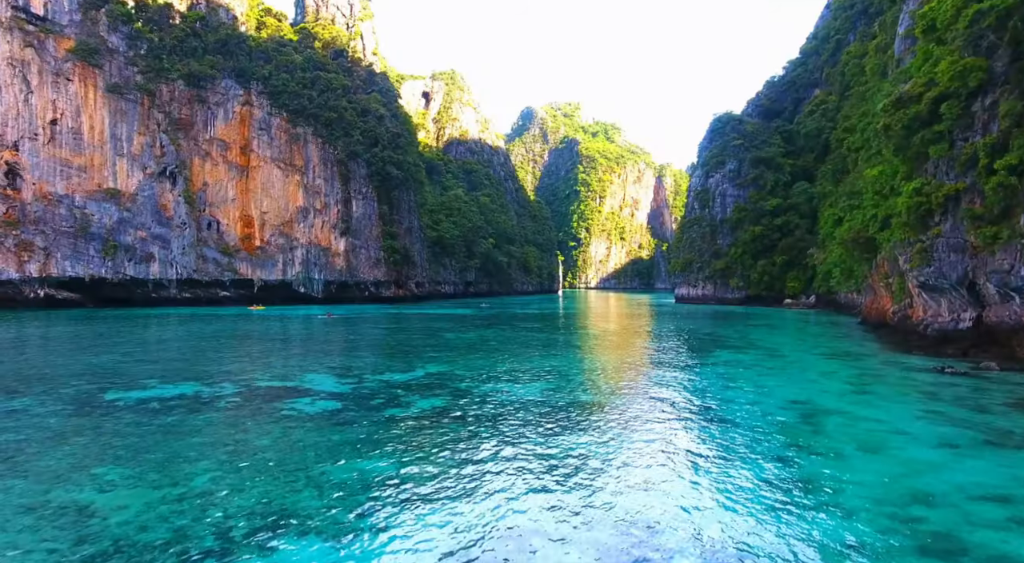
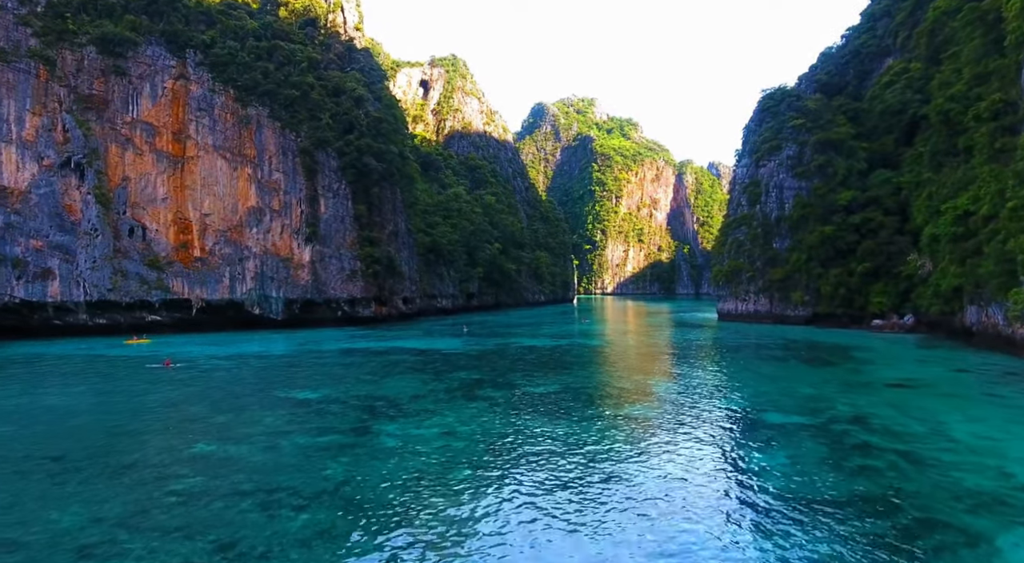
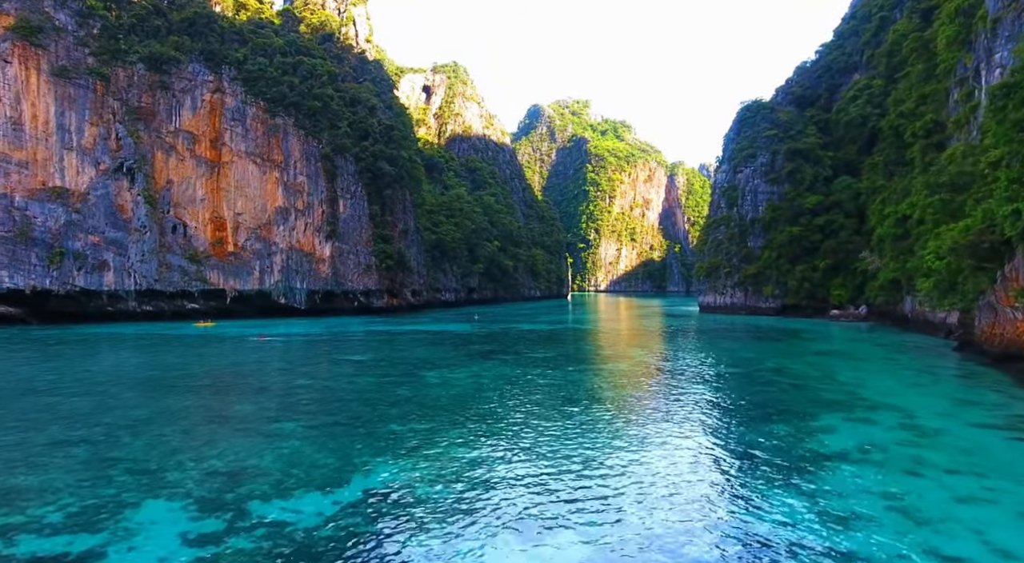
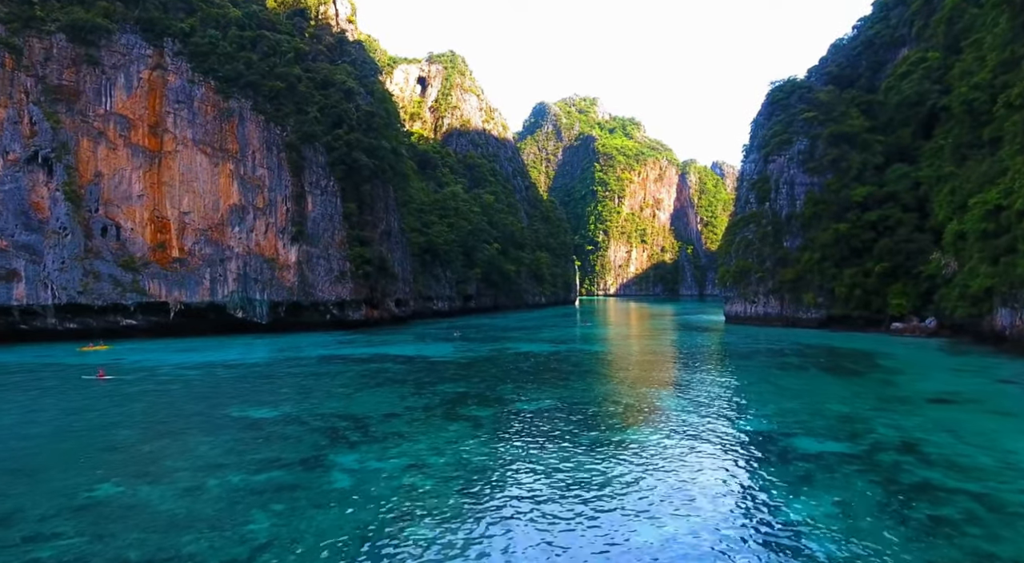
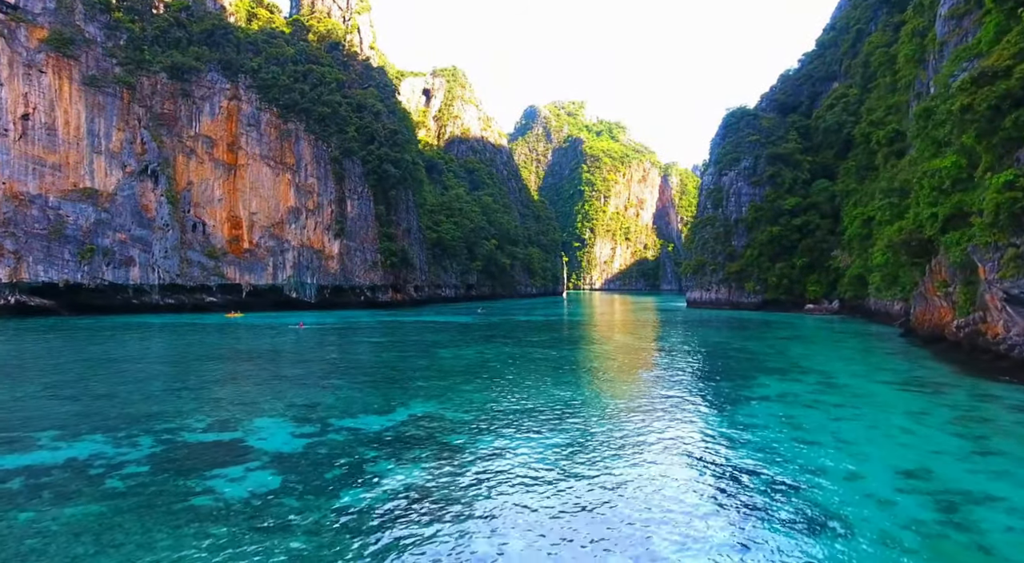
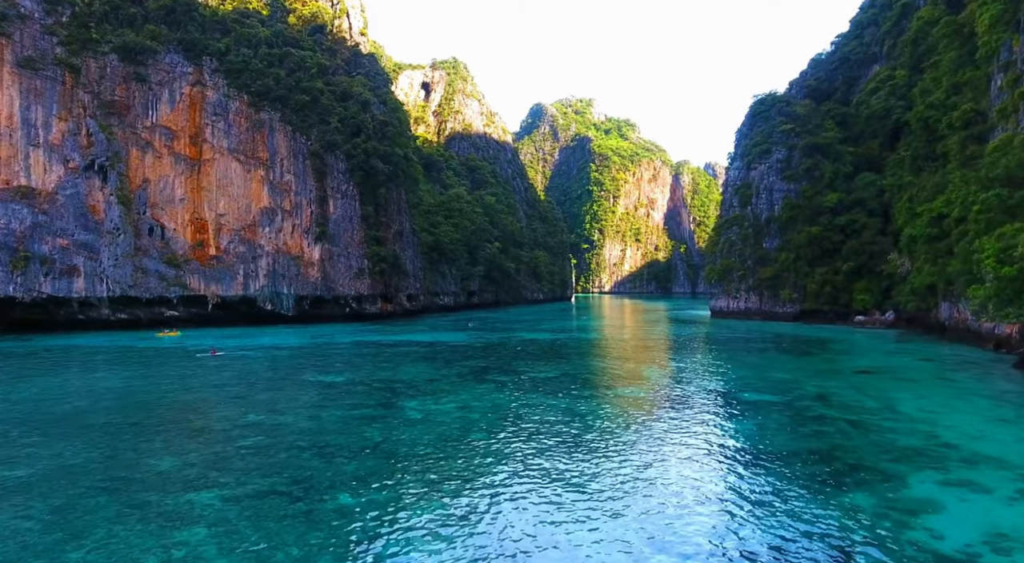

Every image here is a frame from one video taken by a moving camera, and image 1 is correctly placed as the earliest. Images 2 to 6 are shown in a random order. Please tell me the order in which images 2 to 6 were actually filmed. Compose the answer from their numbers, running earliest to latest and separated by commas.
5, 3, 6, 2, 4
